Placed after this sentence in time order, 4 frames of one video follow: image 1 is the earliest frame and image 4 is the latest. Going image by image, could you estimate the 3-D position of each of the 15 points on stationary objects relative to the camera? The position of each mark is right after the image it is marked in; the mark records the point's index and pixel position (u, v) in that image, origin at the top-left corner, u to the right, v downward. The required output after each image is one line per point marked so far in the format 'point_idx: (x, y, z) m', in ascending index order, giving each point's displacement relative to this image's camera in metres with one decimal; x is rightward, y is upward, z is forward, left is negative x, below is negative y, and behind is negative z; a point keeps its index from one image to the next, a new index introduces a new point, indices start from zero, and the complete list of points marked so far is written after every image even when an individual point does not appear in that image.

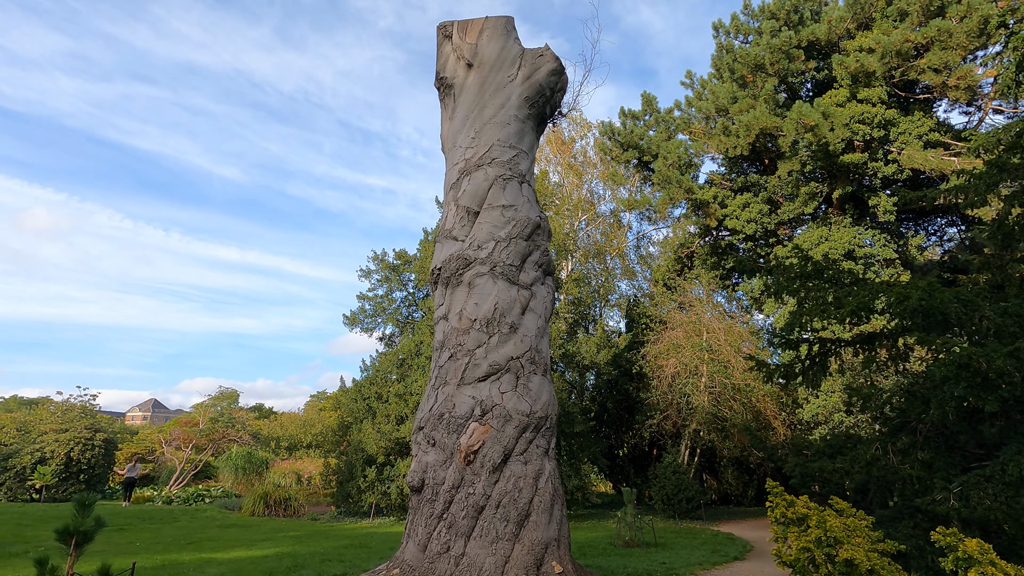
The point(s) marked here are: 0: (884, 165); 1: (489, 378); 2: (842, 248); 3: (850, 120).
0: (+10.2, +3.3, +14.4) m
1: (-0.2, -0.7, +4.3) m
2: (+9.1, +1.1, +14.7) m
3: (+9.0, +4.4, +13.9) m
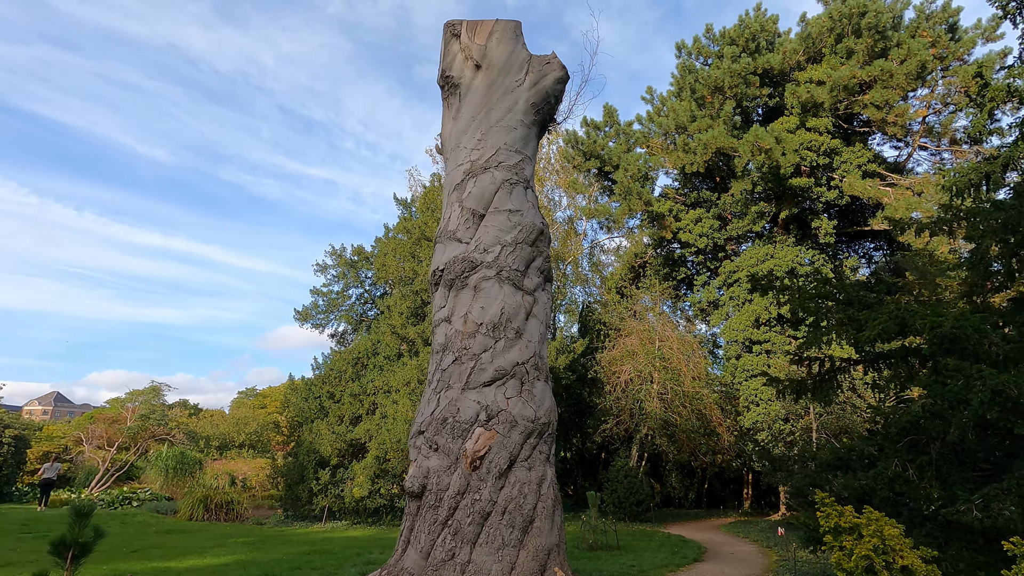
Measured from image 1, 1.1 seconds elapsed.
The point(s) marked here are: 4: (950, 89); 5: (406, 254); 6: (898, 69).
0: (+9.3, +2.8, +15.5) m
1: (-0.1, -0.8, +4.3) m
2: (+8.1, +0.7, +15.6) m
3: (+8.1, +4.0, +14.8) m
4: (+11.5, +5.2, +14.1) m
5: (-3.0, +1.0, +16.1) m
6: (+10.3, +5.7, +13.9) m
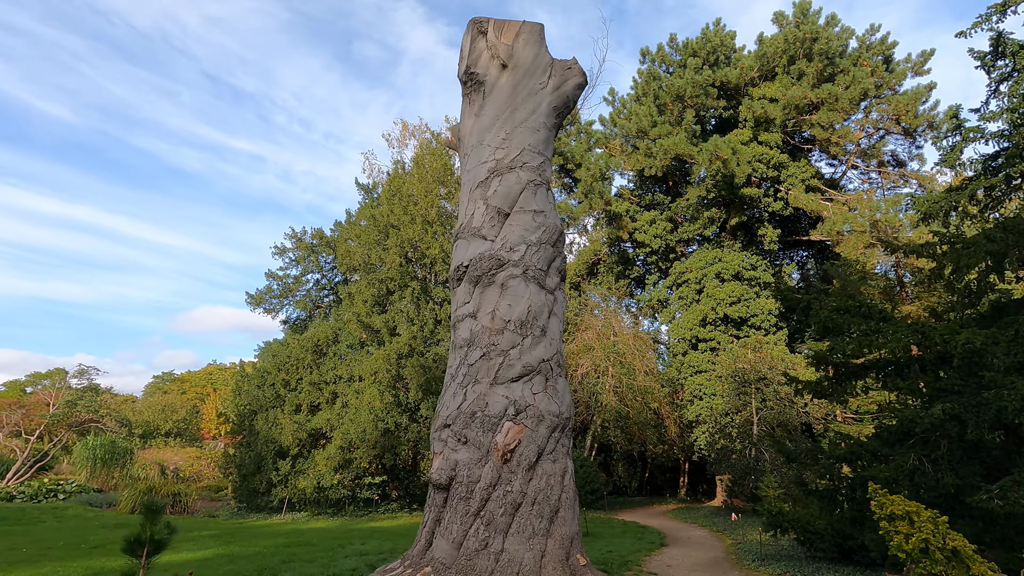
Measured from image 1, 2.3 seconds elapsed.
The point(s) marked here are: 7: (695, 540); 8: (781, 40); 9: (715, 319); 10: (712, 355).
0: (+8.2, +2.7, +16.7) m
1: (+0.1, -0.8, +4.4) m
2: (+6.9, +0.6, +16.7) m
3: (+7.2, +3.9, +15.8) m
4: (+10.7, +5.0, +15.5) m
5: (-4.1, +1.4, +15.8) m
6: (+9.5, +5.5, +15.1) m
7: (+3.3, -4.5, +9.4) m
8: (+8.4, +7.6, +16.4) m
9: (+6.3, -1.0, +16.7) m
10: (+6.0, -2.0, +15.9) m
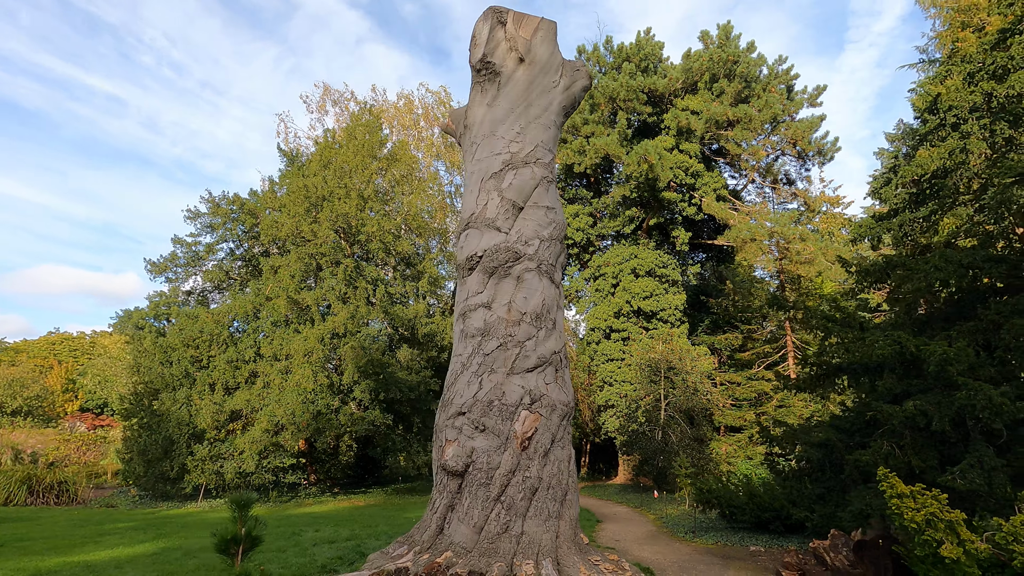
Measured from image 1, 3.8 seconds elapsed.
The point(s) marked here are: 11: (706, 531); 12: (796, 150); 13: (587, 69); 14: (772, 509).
0: (+6.0, +2.8, +18.1) m
1: (+0.2, -0.7, +4.6) m
2: (+4.5, +0.7, +17.9) m
3: (+5.2, +4.0, +17.1) m
4: (+8.8, +4.9, +17.4) m
5: (-6.0, +2.1, +14.8) m
6: (+7.7, +5.5, +16.8) m
7: (+2.1, -4.4, +10.3) m
8: (+6.5, +7.6, +17.8) m
9: (+3.9, -0.8, +17.8) m
10: (+3.6, -1.8, +17.1) m
11: (+3.0, -3.7, +8.1) m
12: (+9.2, +4.5, +17.4) m
13: (+0.8, +2.3, +5.7) m
14: (+4.2, -3.5, +8.4) m
